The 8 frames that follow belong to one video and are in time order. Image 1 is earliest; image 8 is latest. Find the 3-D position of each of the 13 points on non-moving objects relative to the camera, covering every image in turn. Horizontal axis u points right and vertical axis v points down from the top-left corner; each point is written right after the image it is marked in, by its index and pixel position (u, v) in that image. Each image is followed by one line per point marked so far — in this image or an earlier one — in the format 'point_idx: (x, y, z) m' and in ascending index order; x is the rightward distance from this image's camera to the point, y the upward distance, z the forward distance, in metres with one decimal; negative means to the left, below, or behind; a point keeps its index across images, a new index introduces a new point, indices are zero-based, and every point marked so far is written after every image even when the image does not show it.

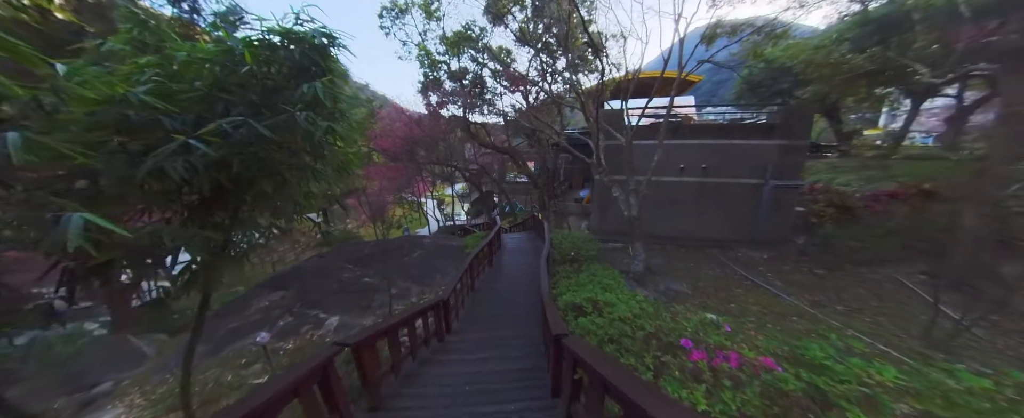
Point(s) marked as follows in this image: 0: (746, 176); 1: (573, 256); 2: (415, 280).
0: (+9.5, +1.3, +11.1) m
1: (+1.8, -1.4, +7.6) m
2: (-3.2, -2.3, +8.8) m
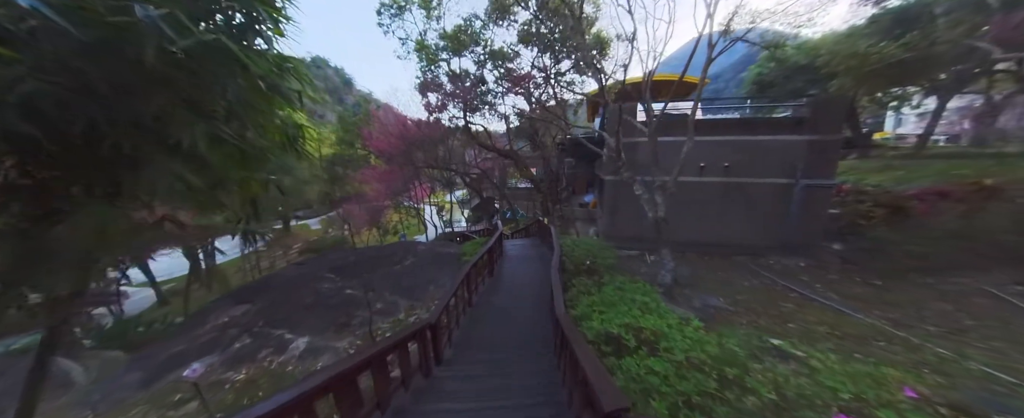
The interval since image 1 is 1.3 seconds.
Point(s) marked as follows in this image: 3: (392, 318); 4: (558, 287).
0: (+9.7, +1.2, +10.0) m
1: (+1.9, -1.4, +6.5) m
2: (-3.1, -2.4, +7.7) m
3: (-2.9, -2.6, +6.4) m
4: (+0.8, -1.4, +4.7) m
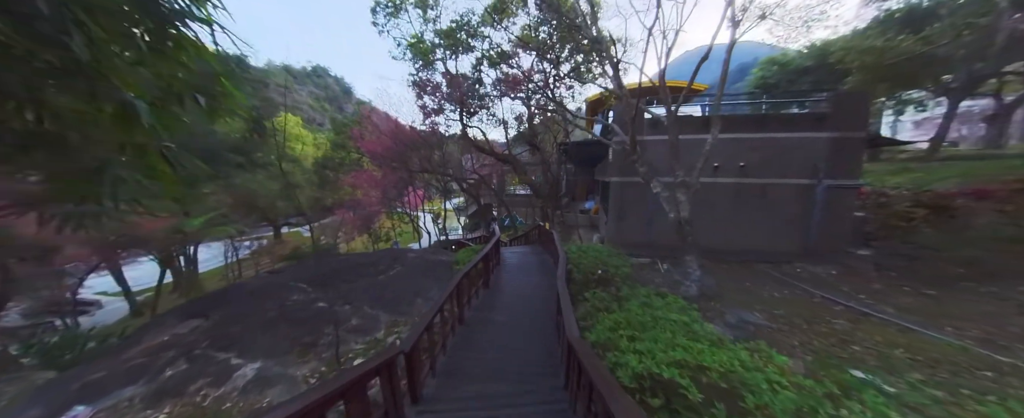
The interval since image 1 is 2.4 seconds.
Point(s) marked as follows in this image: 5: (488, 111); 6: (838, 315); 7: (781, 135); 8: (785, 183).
0: (+9.6, +1.1, +9.2) m
1: (+1.9, -1.4, +5.6) m
2: (-3.2, -2.4, +6.7) m
3: (-2.9, -2.6, +5.5) m
4: (+0.8, -1.3, +3.8) m
5: (-1.8, +6.9, +19.5) m
6: (+6.1, -2.0, +5.1) m
7: (+9.2, +2.5, +9.2) m
8: (+9.3, +0.9, +9.3) m
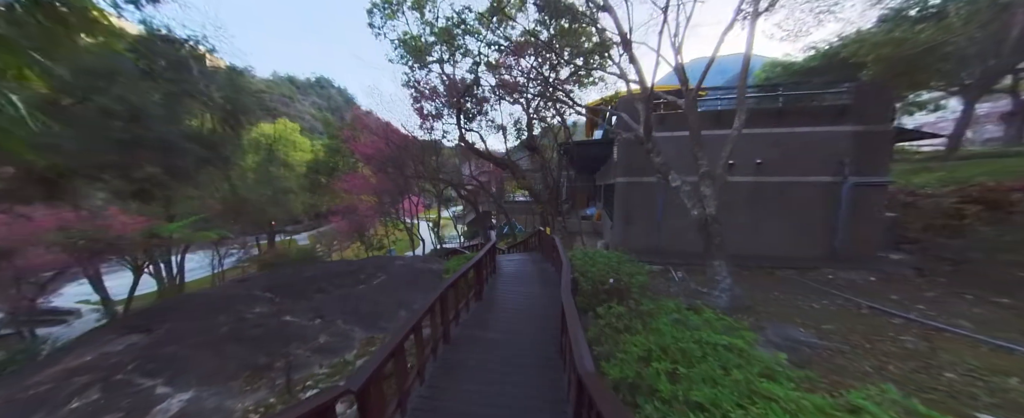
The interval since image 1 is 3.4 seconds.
0: (+9.5, +1.1, +8.5) m
1: (+1.8, -1.3, +4.8) m
2: (-3.2, -2.4, +5.9) m
3: (-3.0, -2.6, +4.6) m
4: (+0.7, -1.2, +3.0) m
5: (-1.9, +6.5, +18.9) m
6: (+6.1, -1.9, +4.2) m
7: (+9.1, +2.5, +8.5) m
8: (+9.2, +0.9, +8.5) m
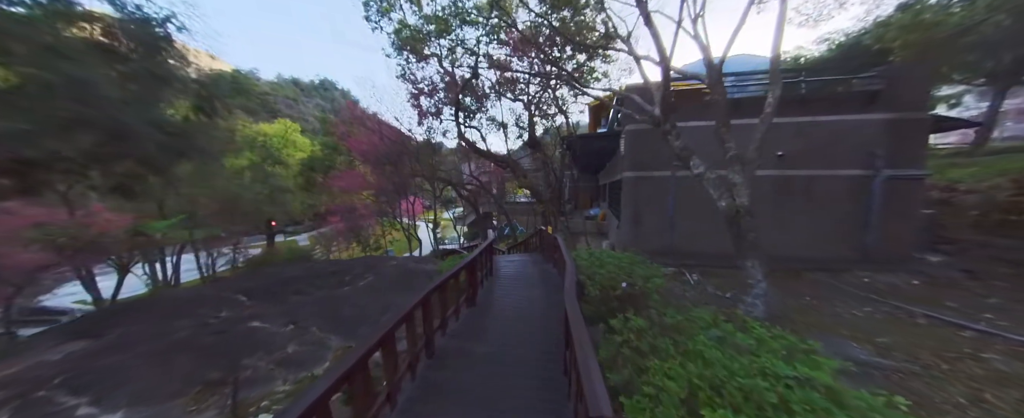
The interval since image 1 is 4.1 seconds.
0: (+9.5, +1.2, +7.7) m
1: (+1.7, -1.2, +4.1) m
2: (-3.3, -2.3, +5.2) m
3: (-3.1, -2.4, +4.0) m
4: (+0.6, -1.0, +2.3) m
5: (-1.8, +6.5, +18.3) m
6: (+6.0, -1.8, +3.5) m
7: (+9.1, +2.6, +7.7) m
8: (+9.2, +1.0, +7.8) m
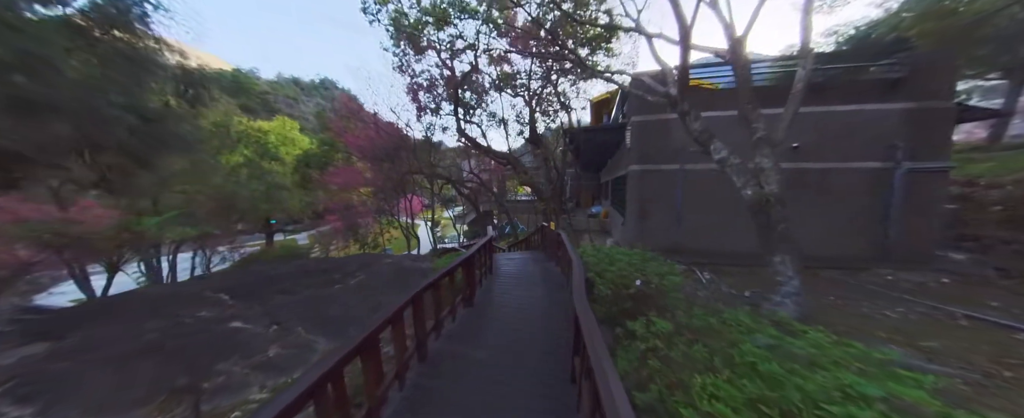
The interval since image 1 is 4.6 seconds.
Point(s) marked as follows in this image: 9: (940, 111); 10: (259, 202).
0: (+9.5, +1.4, +7.3) m
1: (+1.7, -1.0, +3.7) m
2: (-3.3, -2.1, +4.9) m
3: (-3.0, -2.3, +3.6) m
4: (+0.6, -0.9, +1.9) m
5: (-1.8, +6.7, +17.9) m
6: (+6.0, -1.6, +3.1) m
7: (+9.1, +2.8, +7.3) m
8: (+9.2, +1.1, +7.4) m
9: (+11.1, +2.5, +7.0) m
10: (-12.2, +0.4, +13.0) m
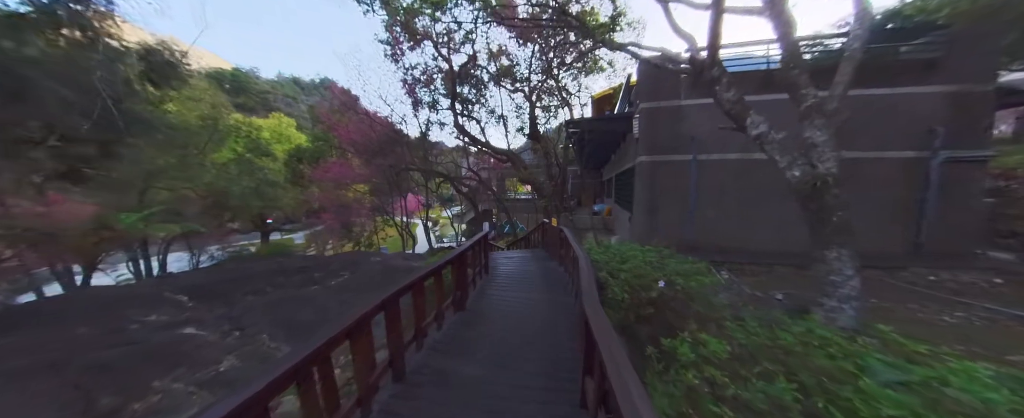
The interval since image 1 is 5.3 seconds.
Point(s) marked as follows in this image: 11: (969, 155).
0: (+9.4, +1.5, +6.7) m
1: (+1.7, -0.9, +3.1) m
2: (-3.3, -2.0, +4.3) m
3: (-3.1, -2.1, +3.0) m
4: (+0.5, -0.7, +1.3) m
5: (-1.8, +6.9, +17.3) m
6: (+5.9, -1.5, +2.5) m
7: (+9.0, +2.9, +6.7) m
8: (+9.2, +1.3, +6.8) m
9: (+11.1, +2.7, +6.4) m
10: (-12.2, +0.5, +12.4) m
11: (+10.8, +1.2, +6.4) m
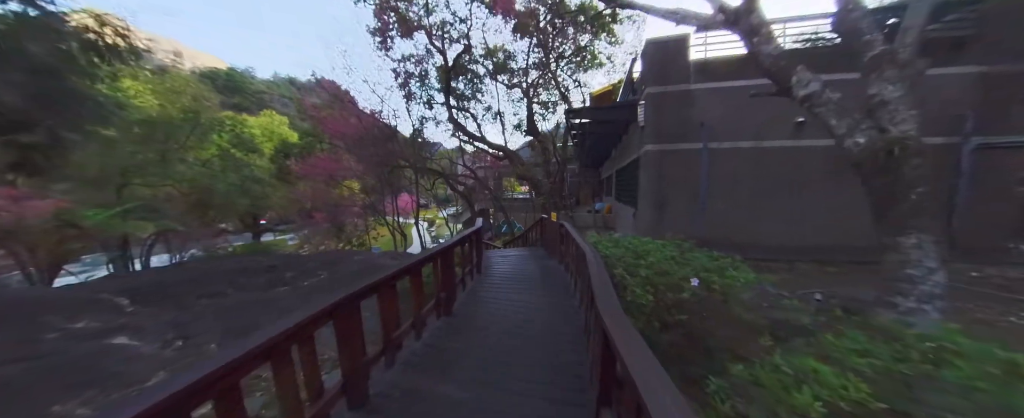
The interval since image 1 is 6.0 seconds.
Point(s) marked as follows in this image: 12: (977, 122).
0: (+9.3, +1.7, +6.2) m
1: (+1.6, -0.7, +2.5) m
2: (-3.4, -1.8, +3.6) m
3: (-3.2, -1.9, +2.3) m
4: (+0.5, -0.6, +0.7) m
5: (-2.0, +7.0, +16.7) m
6: (+5.9, -1.3, +1.9) m
7: (+8.9, +3.1, +6.2) m
8: (+9.1, +1.5, +6.2) m
9: (+11.0, +2.9, +5.9) m
10: (-12.4, +0.6, +11.7) m
11: (+10.7, +1.4, +5.9) m
12: (+10.2, +1.9, +5.9) m
